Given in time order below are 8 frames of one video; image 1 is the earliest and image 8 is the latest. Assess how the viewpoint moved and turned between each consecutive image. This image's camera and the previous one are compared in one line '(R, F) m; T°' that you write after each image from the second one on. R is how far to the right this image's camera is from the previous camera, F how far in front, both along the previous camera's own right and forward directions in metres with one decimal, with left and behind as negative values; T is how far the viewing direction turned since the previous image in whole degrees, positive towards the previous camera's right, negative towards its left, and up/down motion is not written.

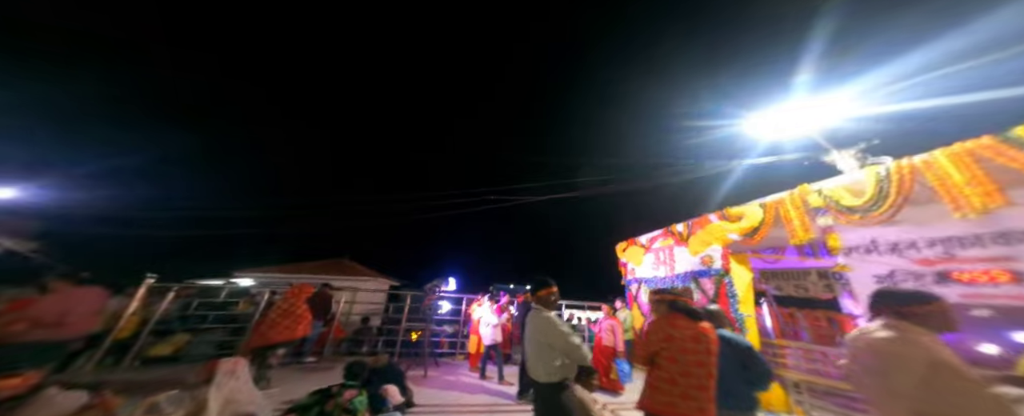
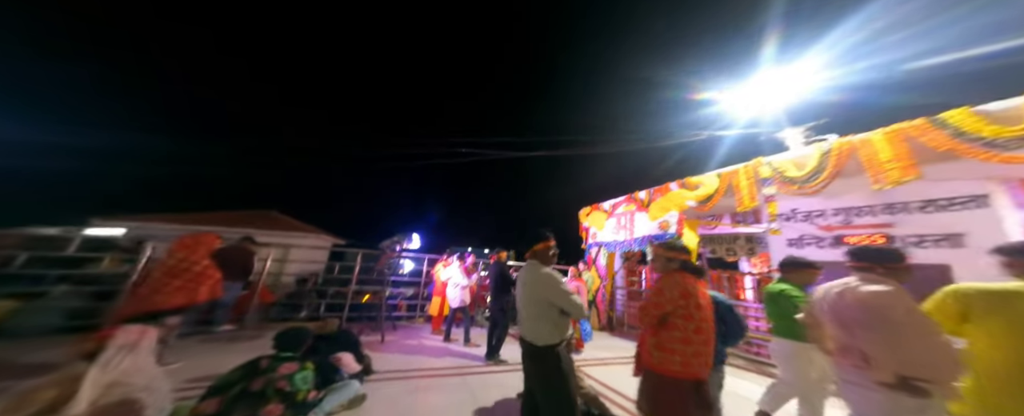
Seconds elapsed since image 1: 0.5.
(-0.2, +0.5) m; +9°
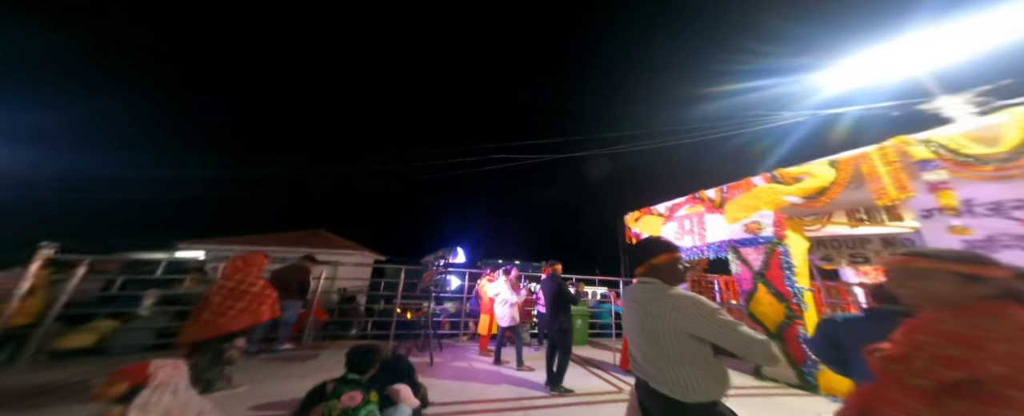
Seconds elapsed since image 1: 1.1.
(-0.3, +0.4) m; -6°
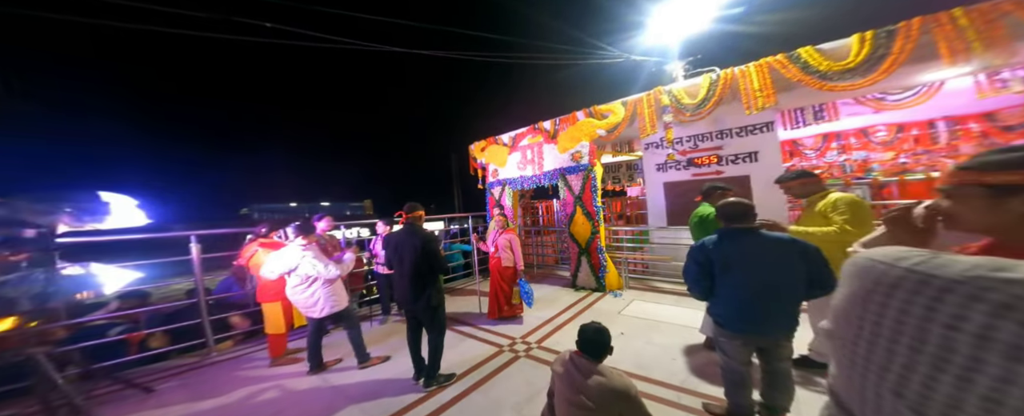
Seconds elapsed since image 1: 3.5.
(-0.3, +1.5) m; +41°
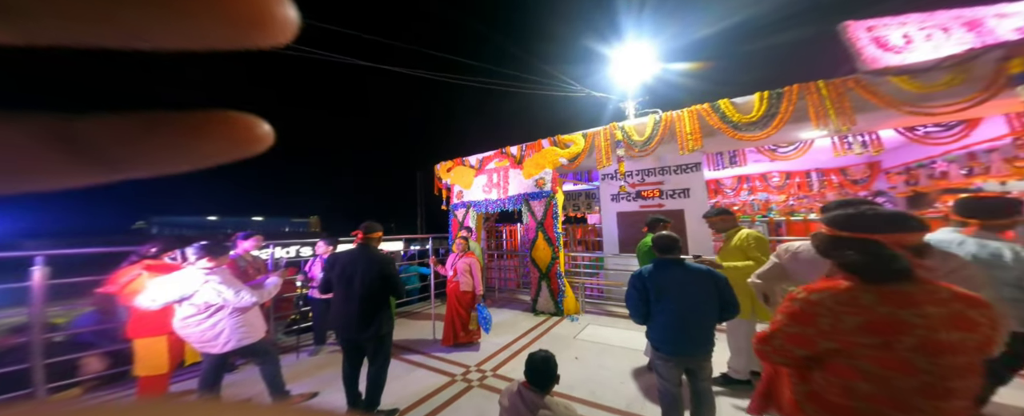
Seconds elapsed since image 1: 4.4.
(0.0, -0.1) m; +9°
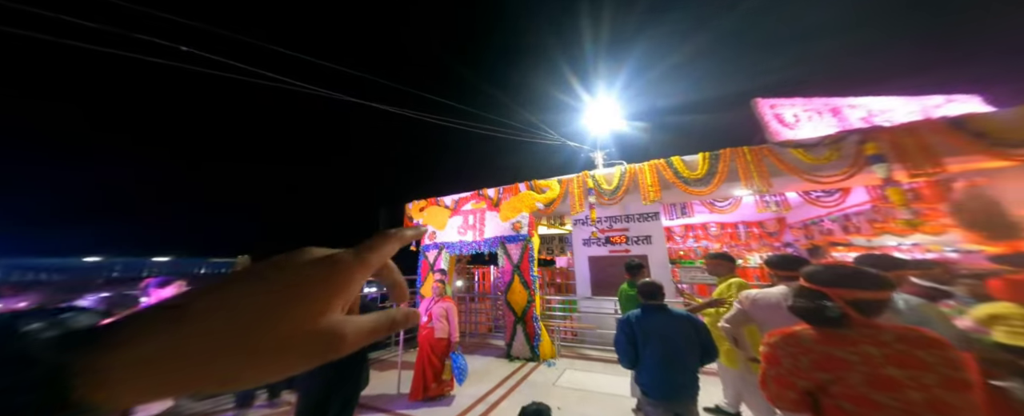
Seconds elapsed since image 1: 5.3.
(-0.3, -0.1) m; +8°
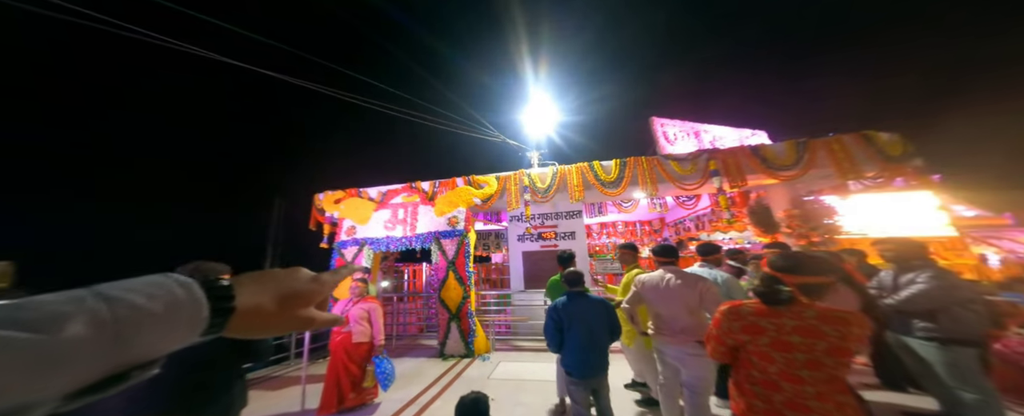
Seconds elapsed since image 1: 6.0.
(-0.2, 0.0) m; +15°
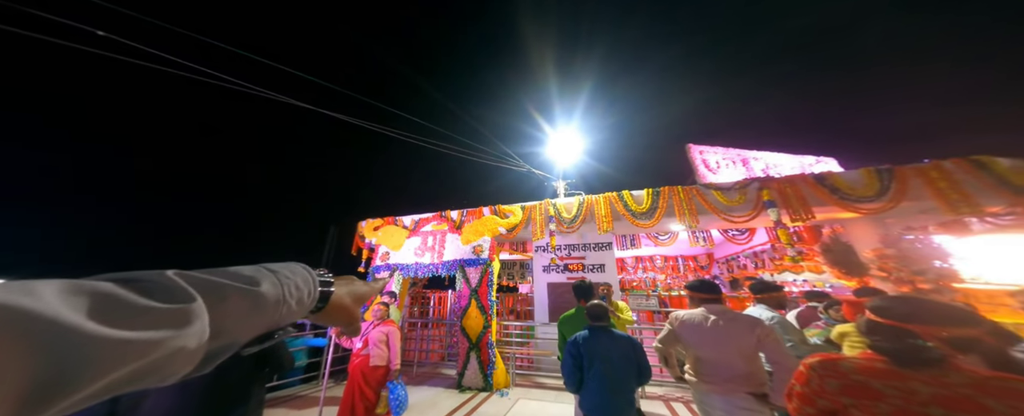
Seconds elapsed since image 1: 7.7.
(+0.2, -0.1) m; -7°
